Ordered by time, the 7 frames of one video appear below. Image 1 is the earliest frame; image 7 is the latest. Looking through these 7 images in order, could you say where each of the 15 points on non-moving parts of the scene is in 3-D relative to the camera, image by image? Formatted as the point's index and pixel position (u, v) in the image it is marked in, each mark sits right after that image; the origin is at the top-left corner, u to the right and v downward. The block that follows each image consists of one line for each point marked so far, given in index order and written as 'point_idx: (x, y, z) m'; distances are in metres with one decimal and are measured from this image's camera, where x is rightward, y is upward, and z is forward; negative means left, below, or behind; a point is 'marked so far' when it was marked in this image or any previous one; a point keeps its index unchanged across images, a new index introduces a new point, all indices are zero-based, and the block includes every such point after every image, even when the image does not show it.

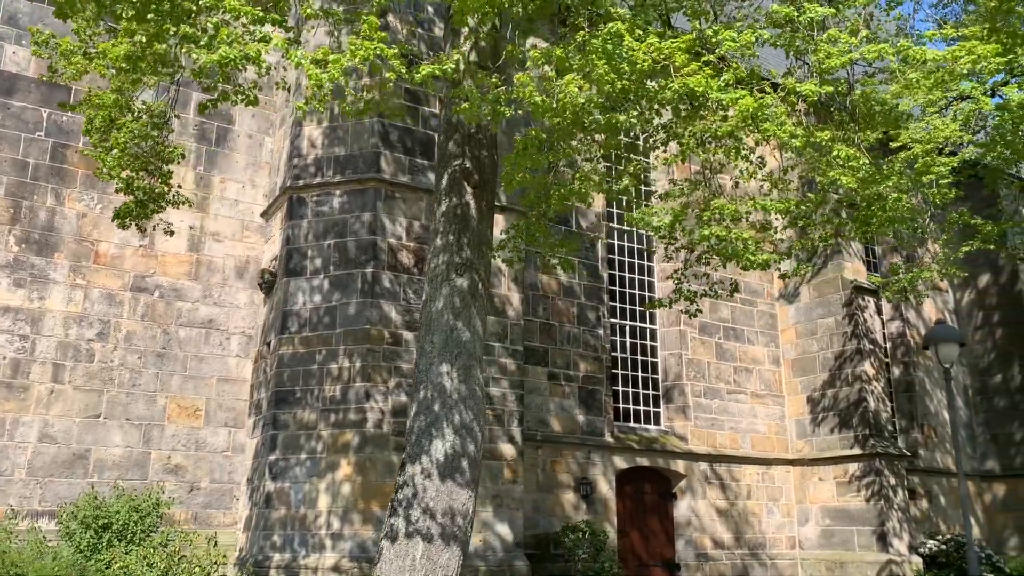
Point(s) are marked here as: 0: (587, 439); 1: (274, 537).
0: (+1.1, -2.2, +13.0) m
1: (-2.7, -2.9, +10.0) m
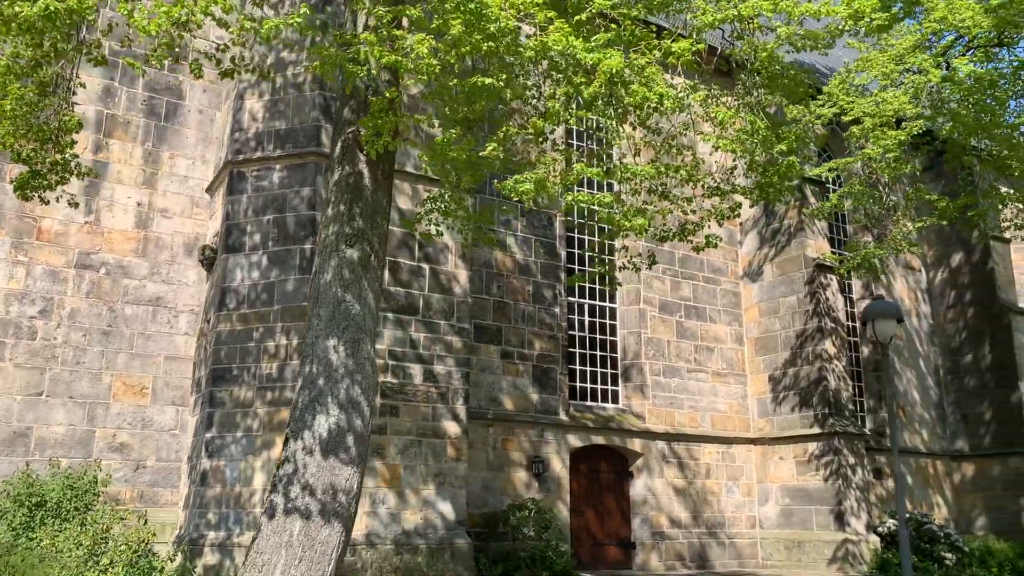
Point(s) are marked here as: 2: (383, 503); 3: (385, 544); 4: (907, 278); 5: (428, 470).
0: (+0.4, -1.9, +12.9) m
1: (-3.4, -2.6, +9.9) m
2: (-1.5, -2.5, +10.2) m
3: (-1.4, -3.0, +10.0) m
4: (+8.5, +0.2, +18.7) m
5: (-1.0, -2.2, +10.6) m
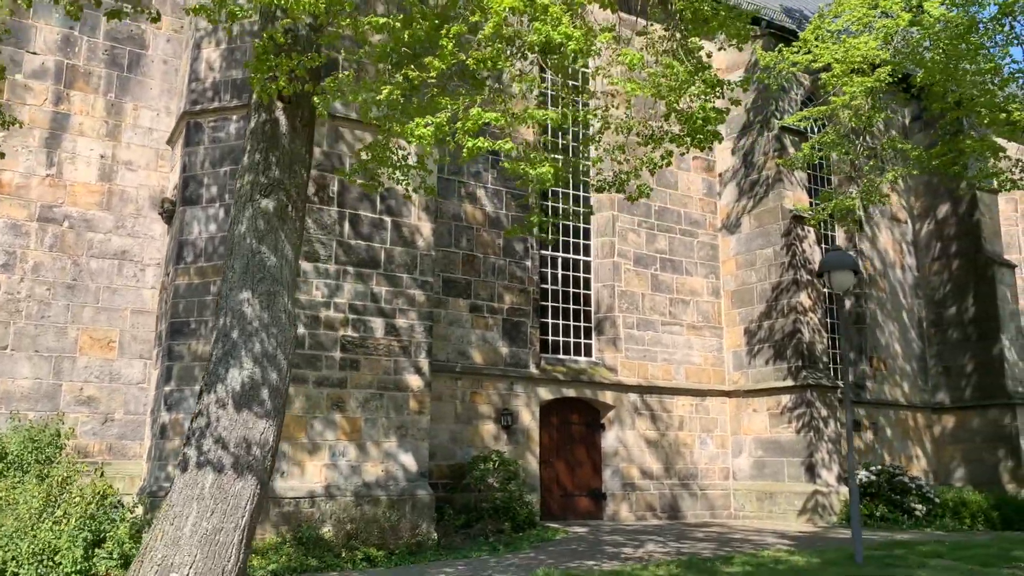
0: (0.0, -1.2, +12.9) m
1: (-3.9, -2.0, +9.9) m
2: (-2.0, -2.0, +10.2) m
3: (-1.9, -2.4, +10.1) m
4: (+8.1, +1.2, +18.5) m
5: (-1.5, -1.6, +10.7) m
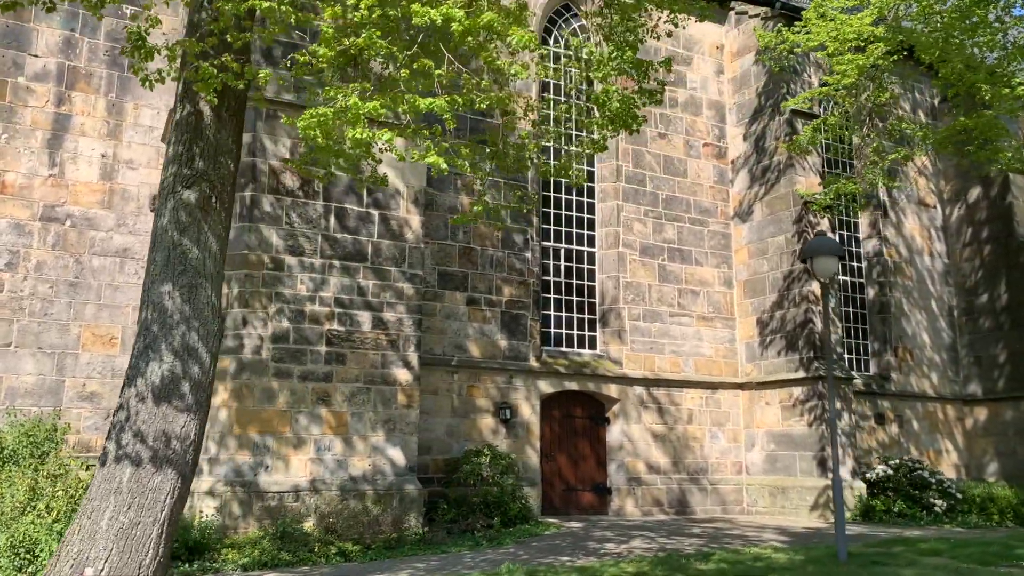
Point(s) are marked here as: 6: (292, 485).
0: (-0.1, -1.1, +12.7) m
1: (-4.1, -2.0, +10.0) m
2: (-2.2, -1.9, +10.2) m
3: (-2.1, -2.3, +10.1) m
4: (+8.3, +1.5, +17.8) m
5: (-1.6, -1.6, +10.6) m
6: (-2.5, -2.2, +9.9) m
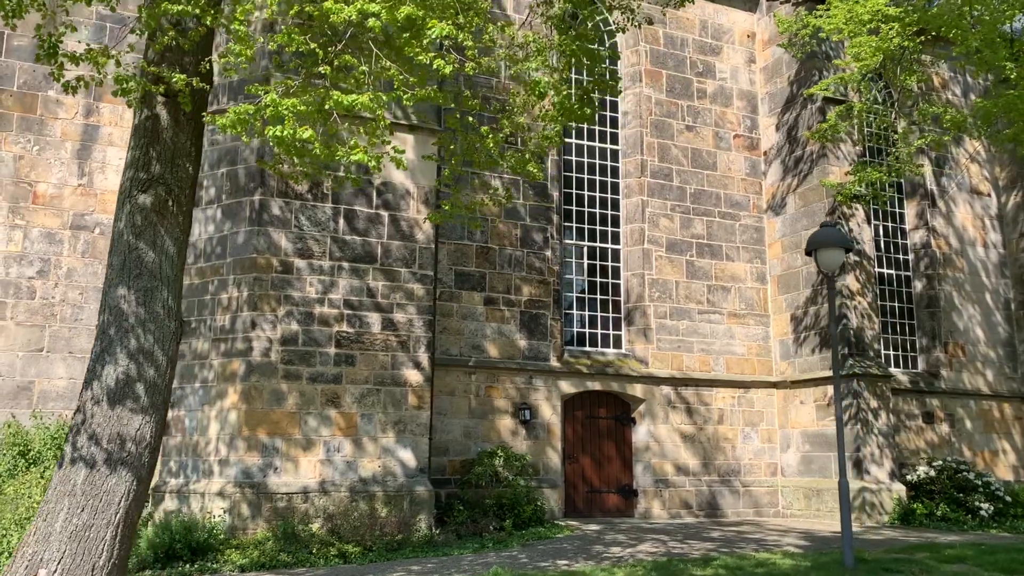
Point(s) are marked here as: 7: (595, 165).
0: (+0.2, -1.1, +12.6) m
1: (-4.0, -2.1, +10.2) m
2: (-2.0, -1.9, +10.2) m
3: (-2.0, -2.4, +10.1) m
4: (+9.0, +1.6, +17.0) m
5: (-1.5, -1.6, +10.6) m
6: (-2.4, -2.3, +9.9) m
7: (+1.3, +2.0, +14.1) m
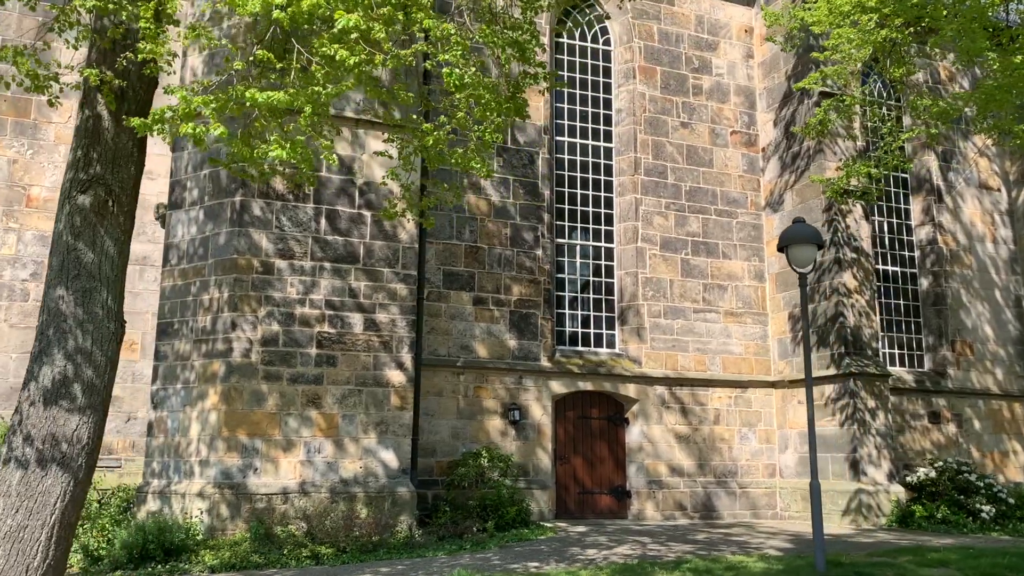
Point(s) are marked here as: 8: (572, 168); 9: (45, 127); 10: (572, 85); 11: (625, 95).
0: (+0.1, -1.1, +12.5) m
1: (-4.2, -2.1, +10.2) m
2: (-2.3, -1.9, +10.2) m
3: (-2.2, -2.4, +10.1) m
4: (+8.9, +1.7, +16.6) m
5: (-1.7, -1.6, +10.5) m
6: (-2.6, -2.3, +9.9) m
7: (+1.2, +2.0, +14.0) m
8: (+1.0, +1.9, +13.9) m
9: (-6.5, +2.2, +12.1) m
10: (+1.0, +3.3, +14.2) m
11: (+1.8, +3.2, +14.2) m
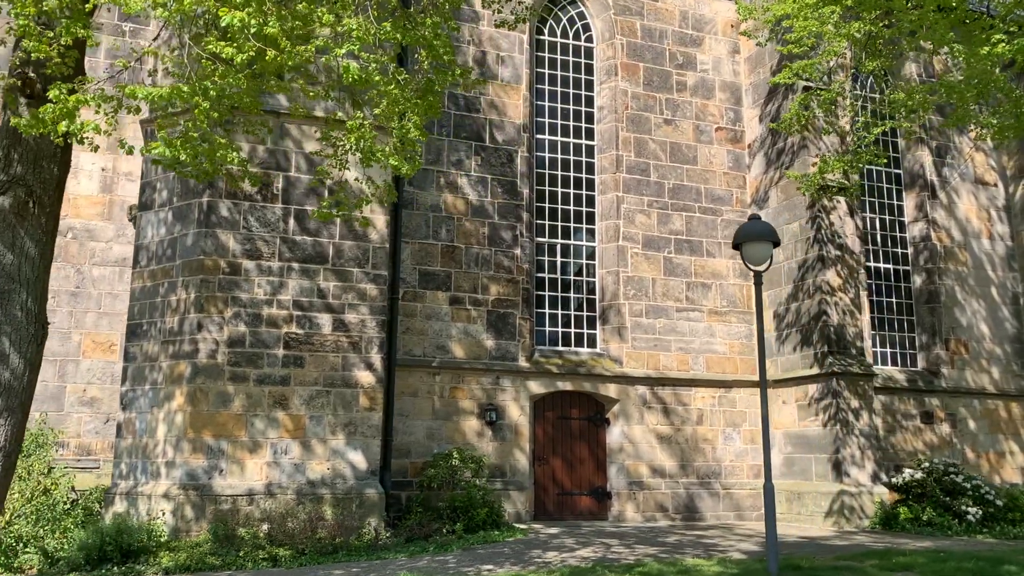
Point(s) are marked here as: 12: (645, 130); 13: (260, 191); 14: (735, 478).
0: (-0.3, -1.1, +12.4) m
1: (-4.6, -2.1, +10.2) m
2: (-2.6, -1.9, +10.2) m
3: (-2.6, -2.4, +10.0) m
4: (+8.7, +1.7, +16.3) m
5: (-2.1, -1.6, +10.5) m
6: (-3.0, -2.3, +9.9) m
7: (+0.9, +2.0, +13.9) m
8: (+0.7, +1.9, +13.7) m
9: (-6.9, +2.2, +12.1) m
10: (+0.7, +3.3, +14.0) m
11: (+1.5, +3.2, +14.1) m
12: (+2.1, +2.5, +14.0) m
13: (-3.1, +1.2, +10.6) m
14: (+3.4, -2.9, +13.4) m
